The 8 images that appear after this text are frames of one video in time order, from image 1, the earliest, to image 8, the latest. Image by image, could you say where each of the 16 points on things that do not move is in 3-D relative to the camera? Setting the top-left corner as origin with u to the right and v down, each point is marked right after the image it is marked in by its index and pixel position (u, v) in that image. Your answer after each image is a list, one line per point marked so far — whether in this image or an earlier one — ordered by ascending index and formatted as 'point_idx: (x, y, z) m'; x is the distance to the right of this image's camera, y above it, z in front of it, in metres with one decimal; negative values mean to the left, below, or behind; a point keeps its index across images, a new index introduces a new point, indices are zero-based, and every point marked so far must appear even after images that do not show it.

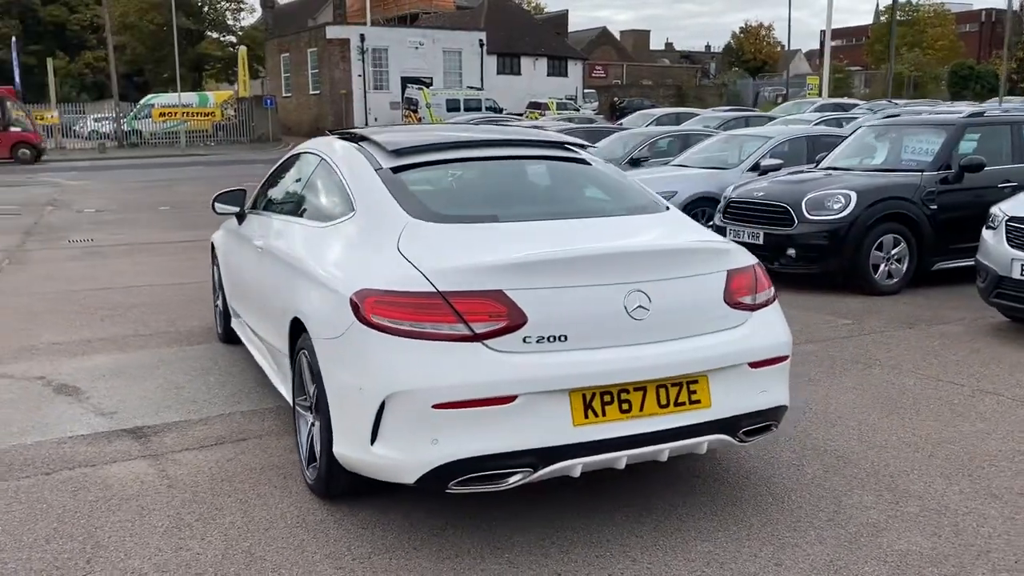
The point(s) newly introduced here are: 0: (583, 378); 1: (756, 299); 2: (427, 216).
0: (+0.2, -0.3, +3.2) m
1: (+1.0, 0.0, +3.7) m
2: (-0.4, +0.3, +3.8) m
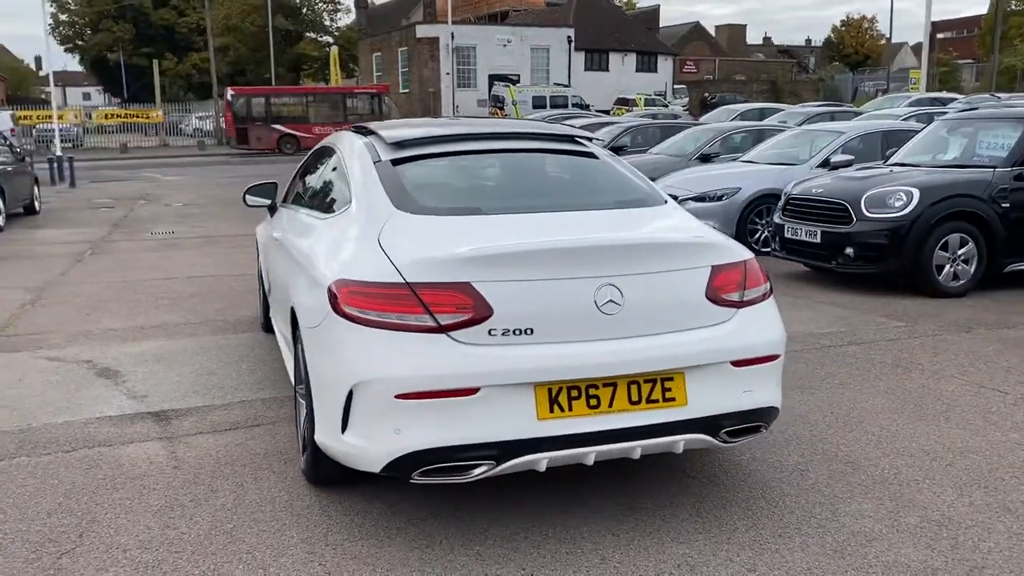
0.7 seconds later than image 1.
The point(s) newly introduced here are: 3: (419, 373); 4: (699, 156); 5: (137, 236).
0: (+0.1, -0.3, +3.2) m
1: (+0.9, 0.0, +3.6) m
2: (-0.5, +0.3, +3.8) m
3: (-0.3, -0.3, +3.1) m
4: (+3.1, +2.2, +14.9) m
5: (-5.9, +0.8, +14.0) m
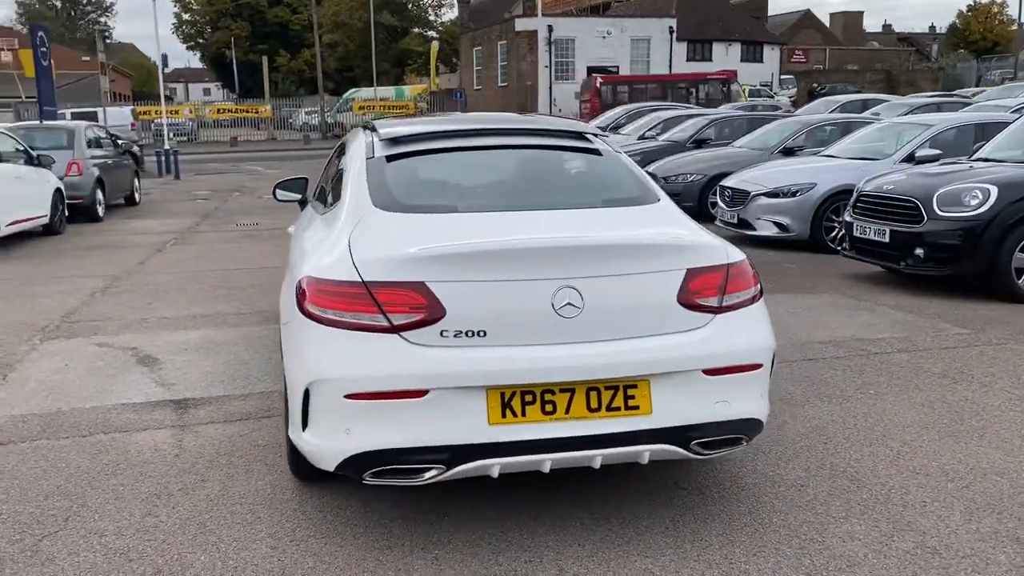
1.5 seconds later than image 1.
0: (-0.1, -0.3, +3.1) m
1: (+0.8, 0.0, +3.4) m
2: (-0.6, +0.4, +3.8) m
3: (-0.5, -0.3, +3.1) m
4: (+4.4, +2.2, +14.4) m
5: (-4.7, +1.0, +14.5) m
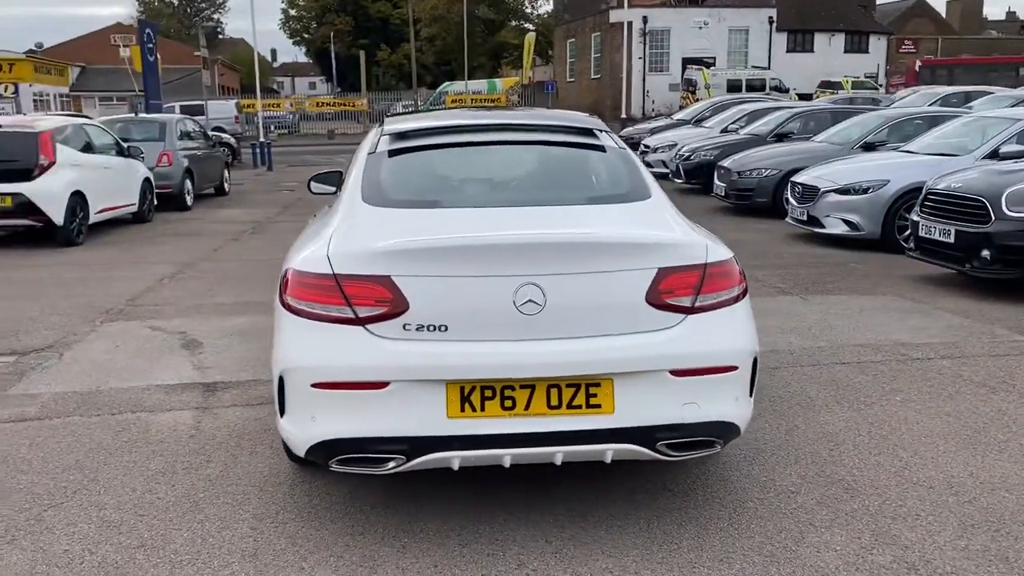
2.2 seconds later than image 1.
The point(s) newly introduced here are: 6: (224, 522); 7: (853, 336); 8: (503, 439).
0: (-0.2, -0.3, +3.1) m
1: (+0.7, 0.0, +3.3) m
2: (-0.6, +0.4, +3.9) m
3: (-0.6, -0.3, +3.2) m
4: (+5.5, +2.2, +13.9) m
5: (-3.6, +1.2, +15.0) m
6: (-1.2, -0.9, +3.6) m
7: (+2.4, -0.3, +6.4) m
8: (0.0, -0.5, +3.2) m
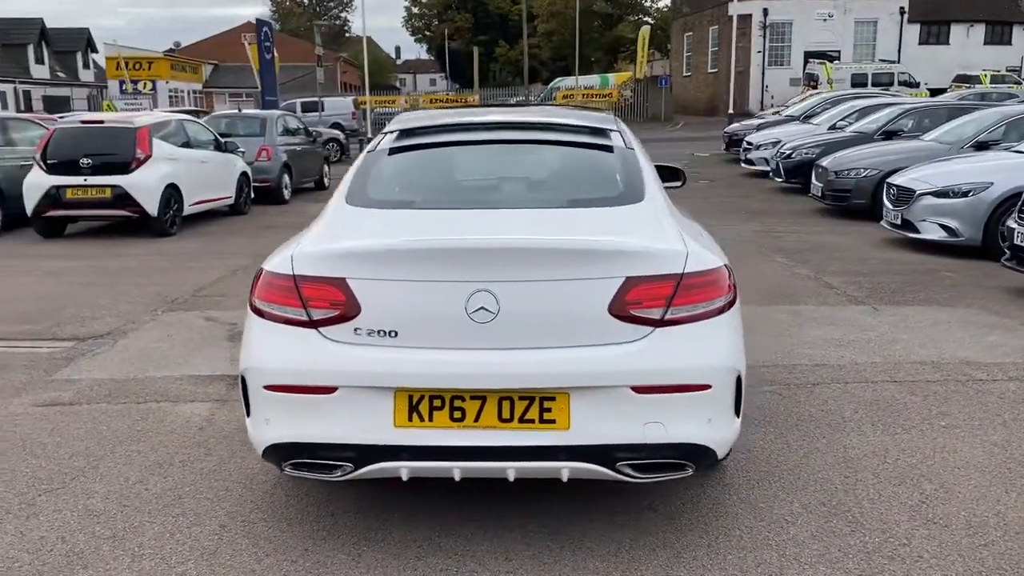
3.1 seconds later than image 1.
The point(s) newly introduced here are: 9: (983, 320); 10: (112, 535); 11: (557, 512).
0: (-0.4, -0.3, +3.0) m
1: (+0.6, -0.1, +3.1) m
2: (-0.7, +0.4, +3.8) m
3: (-0.8, -0.3, +3.1) m
4: (+6.7, +2.1, +12.9) m
5: (-2.1, +1.3, +15.2) m
6: (-1.3, -0.9, +3.6) m
7: (+2.7, -0.4, +5.9) m
8: (-0.2, -0.6, +3.0) m
9: (+3.7, -0.2, +6.9) m
10: (-1.6, -1.0, +3.5) m
11: (+0.2, -0.9, +3.6) m
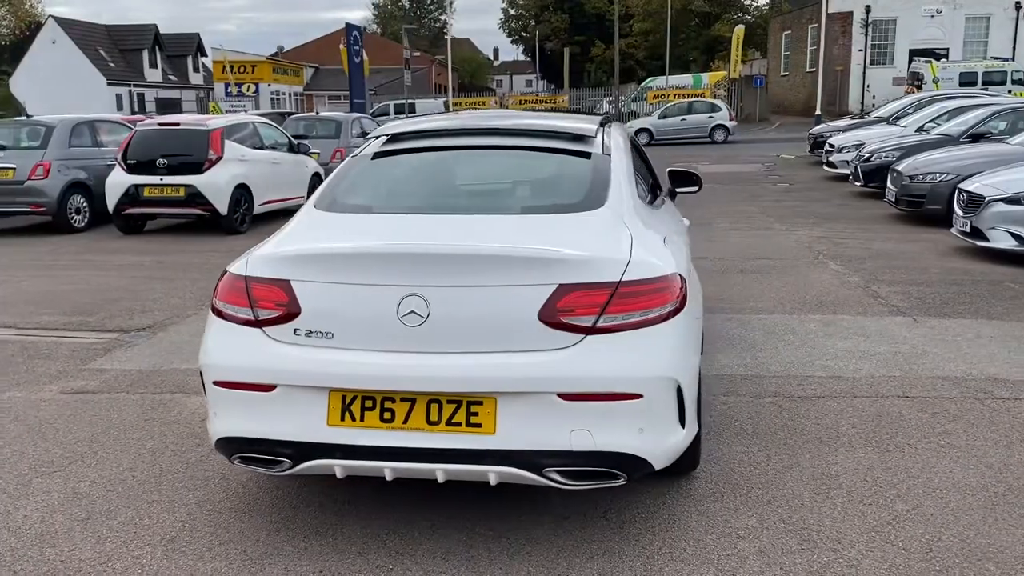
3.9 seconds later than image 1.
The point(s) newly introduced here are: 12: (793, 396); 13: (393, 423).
0: (-0.6, -0.3, +3.1) m
1: (+0.3, -0.1, +3.1) m
2: (-0.8, +0.4, +3.9) m
3: (-1.0, -0.3, +3.3) m
4: (+7.6, +1.9, +12.2) m
5: (-1.0, +1.3, +15.4) m
6: (-1.5, -0.9, +3.8) m
7: (+2.7, -0.5, +5.7) m
8: (-0.5, -0.6, +3.1) m
9: (+3.8, -0.3, +6.6) m
10: (-1.8, -0.9, +3.7) m
11: (0.0, -0.9, +3.7) m
12: (+1.6, -0.6, +5.1) m
13: (-0.4, -0.5, +3.1) m
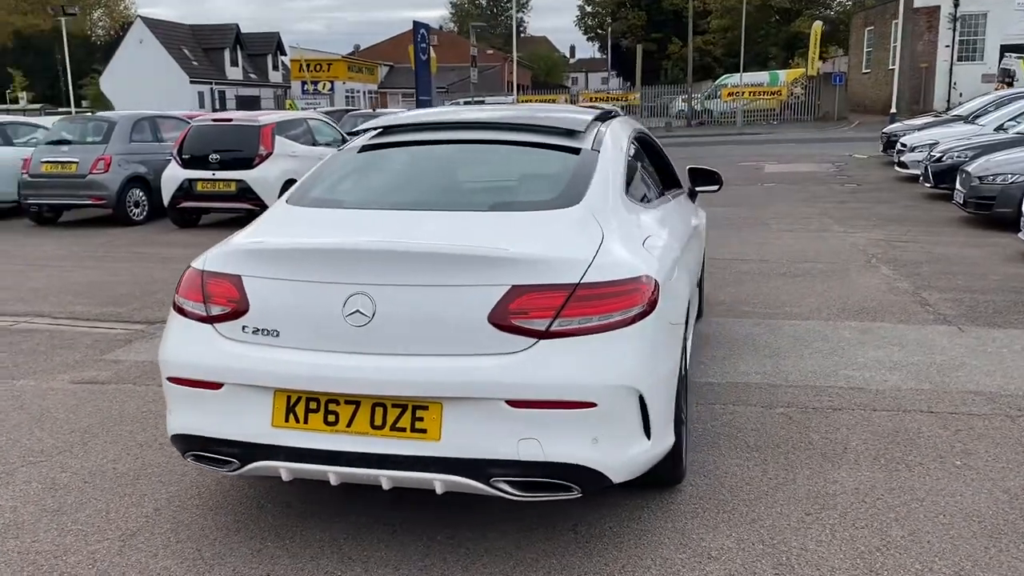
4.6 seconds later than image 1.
0: (-0.8, -0.3, +3.0) m
1: (+0.2, -0.1, +2.9) m
2: (-0.9, +0.4, +3.9) m
3: (-1.2, -0.3, +3.2) m
4: (+8.2, +1.8, +11.4) m
5: (-0.1, +1.3, +15.3) m
6: (-1.6, -0.9, +3.8) m
7: (+2.8, -0.5, +5.3) m
8: (-0.6, -0.6, +3.0) m
9: (+3.9, -0.4, +6.1) m
10: (-1.9, -0.9, +3.7) m
11: (-0.1, -0.9, +3.5) m
12: (+1.6, -0.7, +4.8) m
13: (-0.6, -0.5, +3.0) m
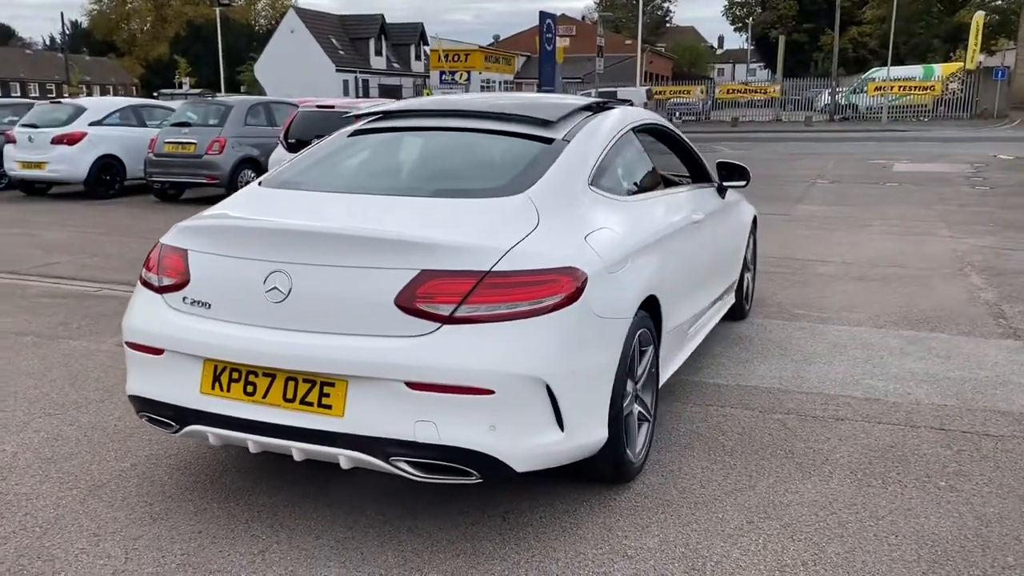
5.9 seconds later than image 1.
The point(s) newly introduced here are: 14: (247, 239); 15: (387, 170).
0: (-1.1, -0.2, +3.2) m
1: (-0.2, -0.1, +3.0) m
2: (-1.0, +0.5, +4.0) m
3: (-1.4, -0.1, +3.4) m
4: (+9.1, +1.5, +10.0) m
5: (+1.6, +1.5, +15.2) m
6: (-1.8, -0.8, +4.1) m
7: (+2.8, -0.6, +4.9) m
8: (-0.9, -0.5, +3.2) m
9: (+4.1, -0.5, +5.5) m
10: (-2.1, -0.8, +4.0) m
11: (-0.4, -0.9, +3.6) m
12: (+1.5, -0.7, +4.6) m
13: (-0.9, -0.4, +3.1) m
14: (-0.9, +0.2, +3.2) m
15: (-0.5, +0.5, +4.0) m
